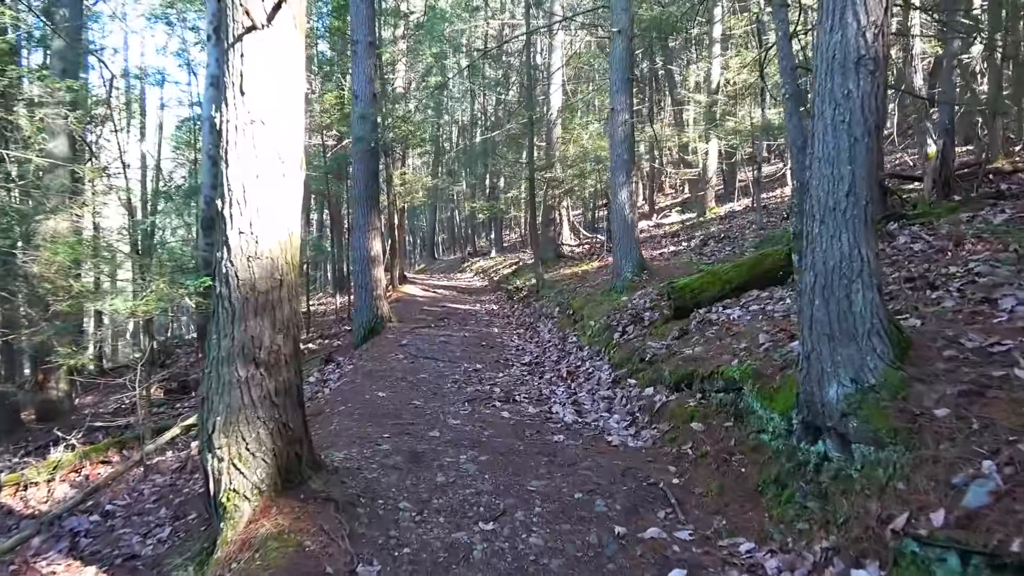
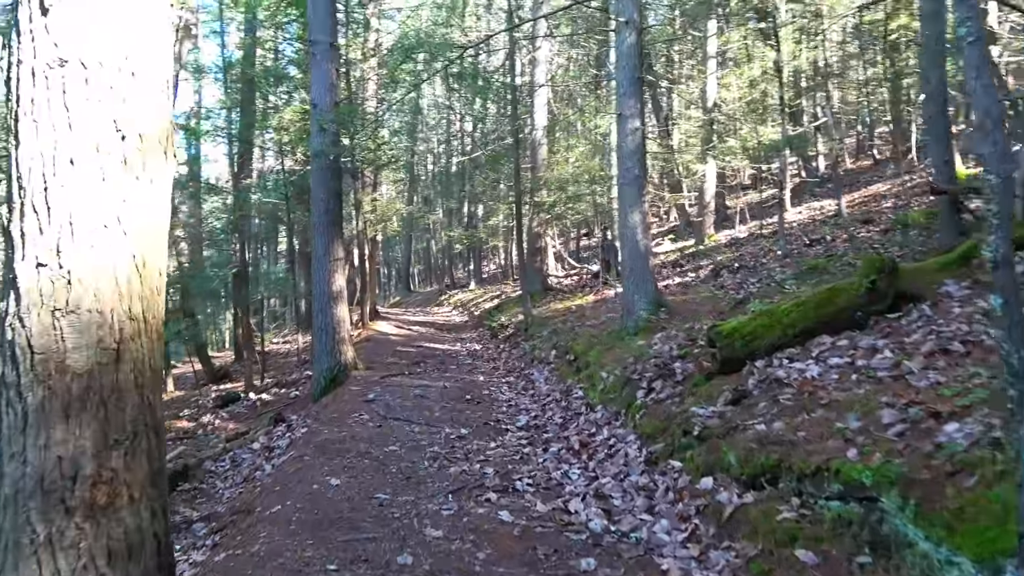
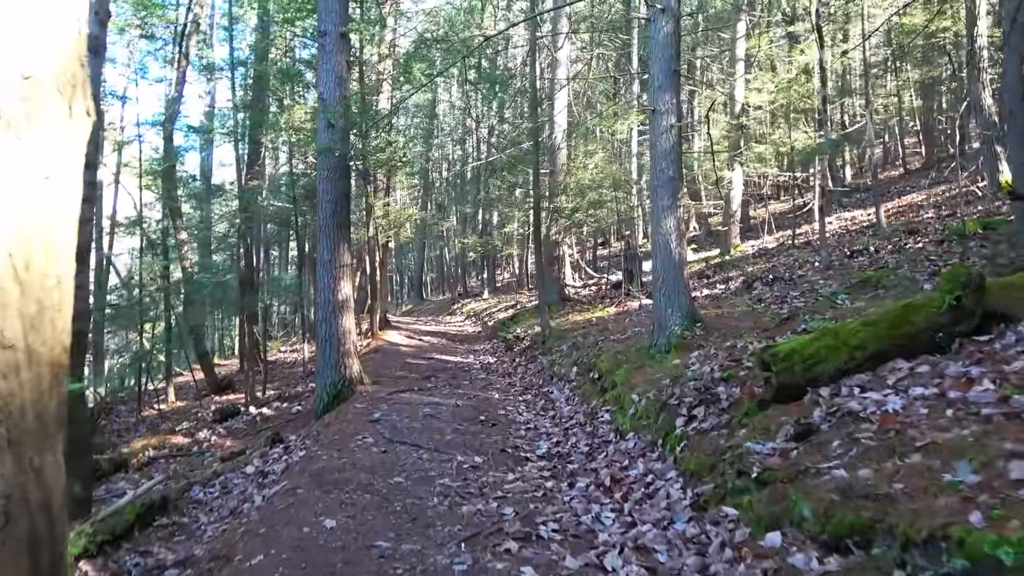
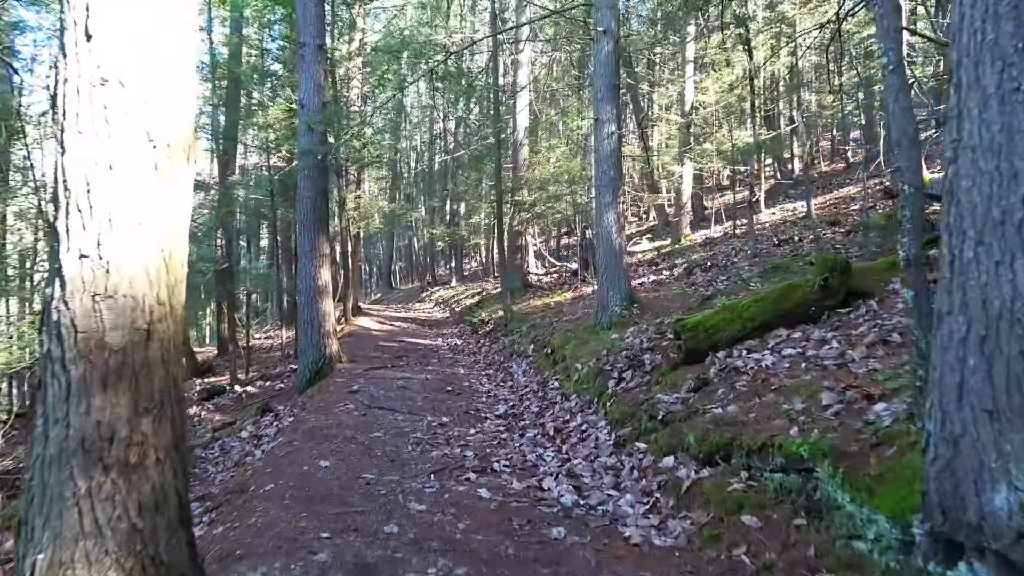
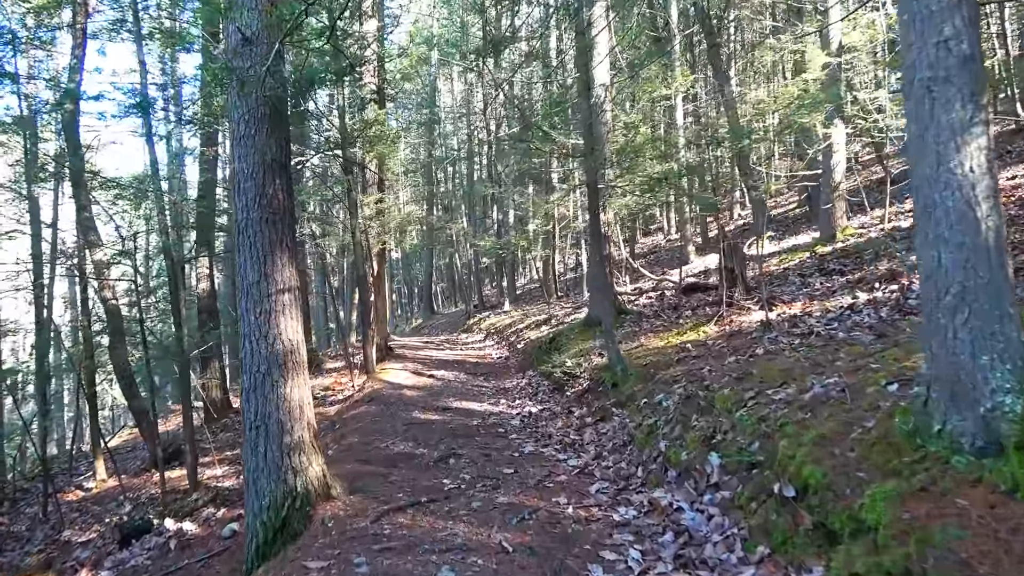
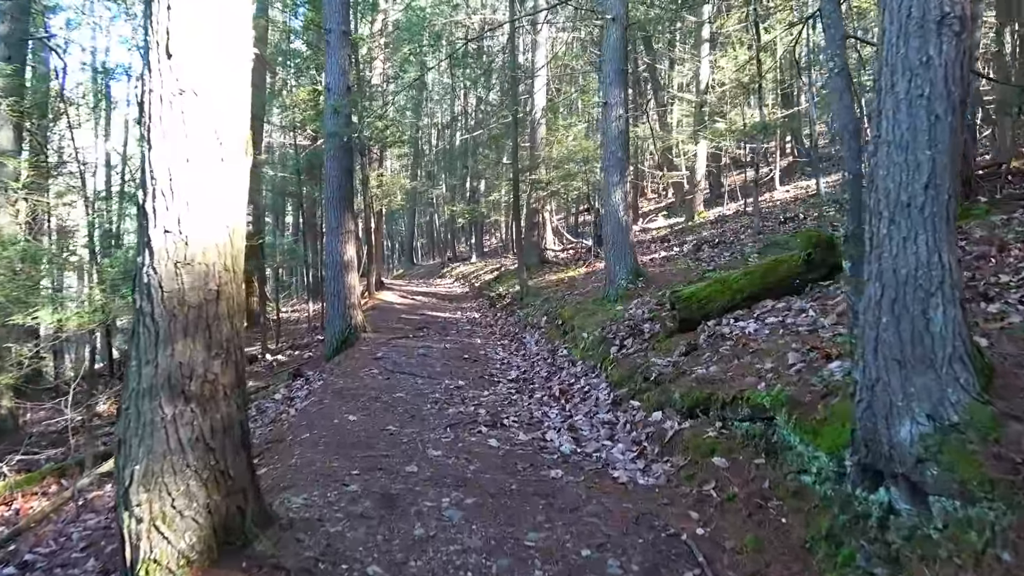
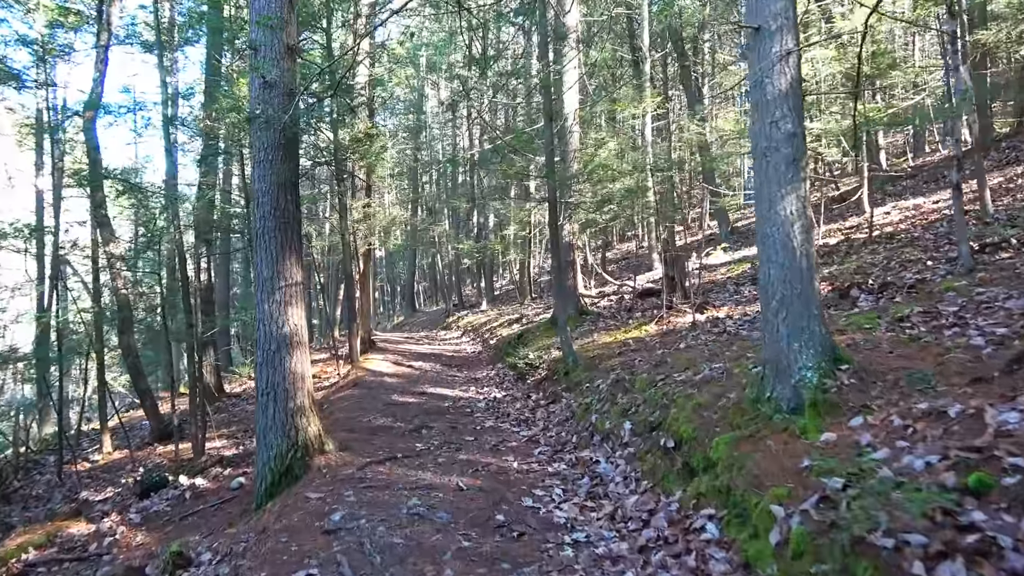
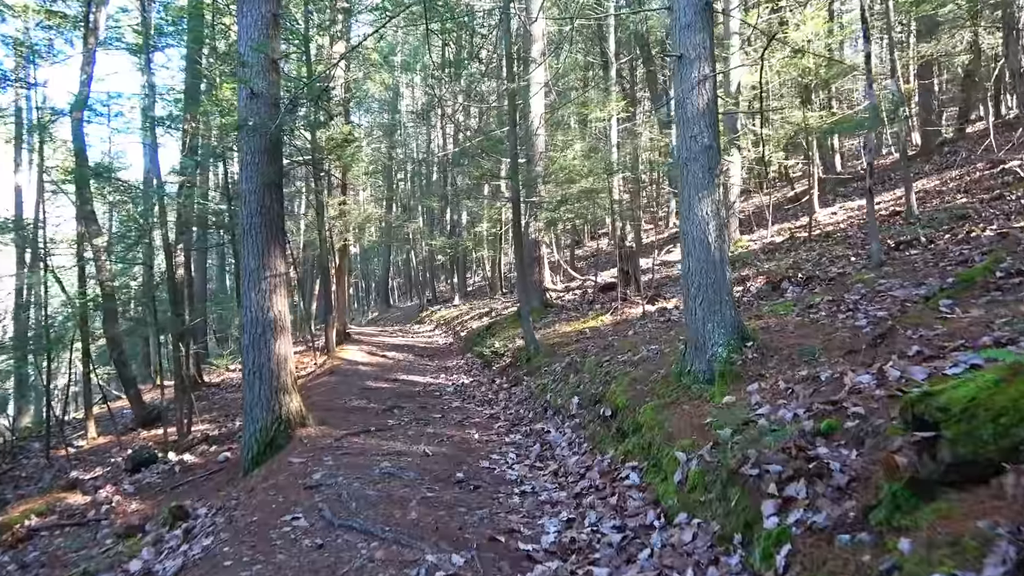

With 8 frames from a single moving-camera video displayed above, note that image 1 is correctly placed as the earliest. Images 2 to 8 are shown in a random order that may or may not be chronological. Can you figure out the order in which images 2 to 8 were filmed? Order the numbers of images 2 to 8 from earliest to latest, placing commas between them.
6, 4, 2, 3, 8, 7, 5
